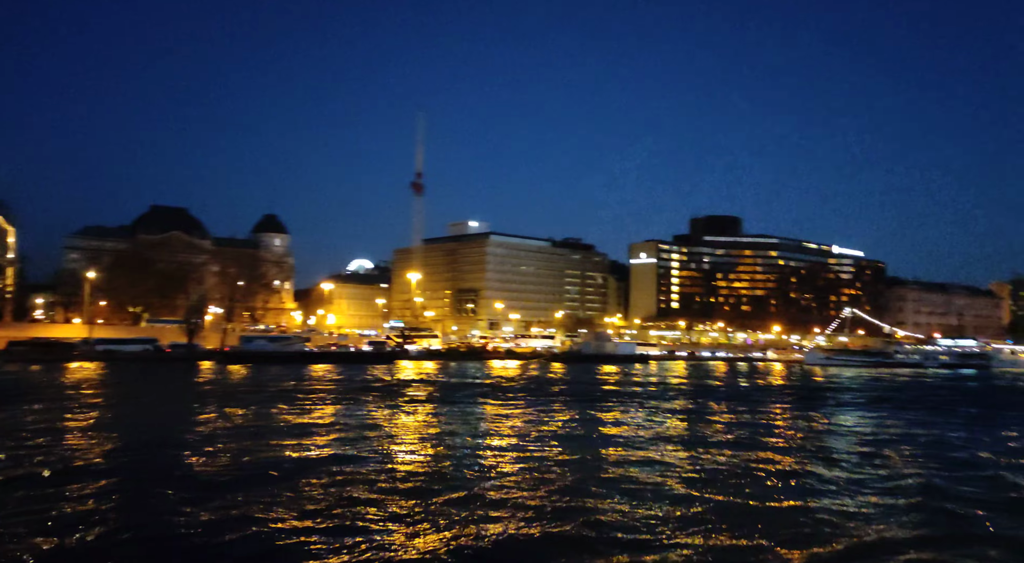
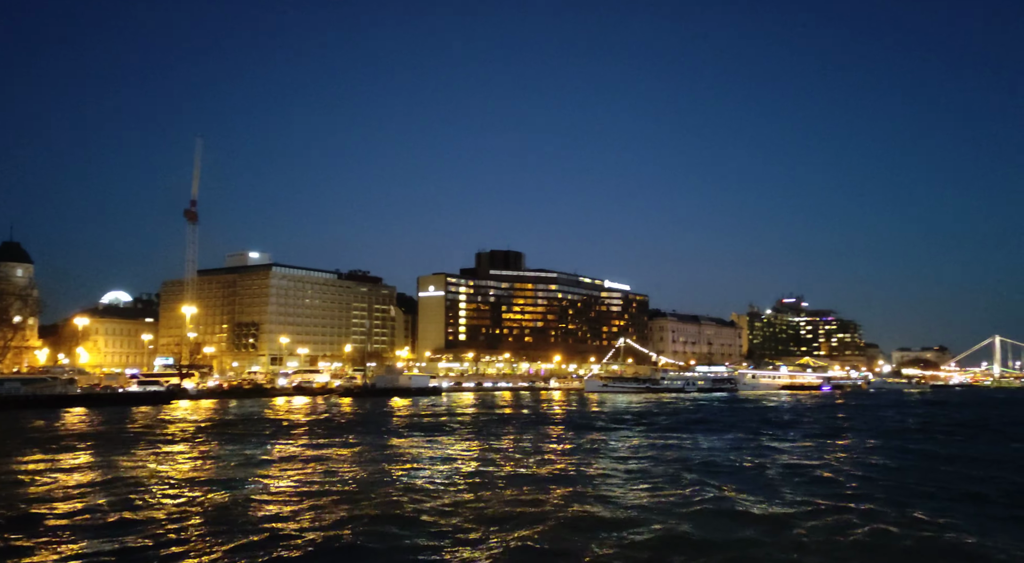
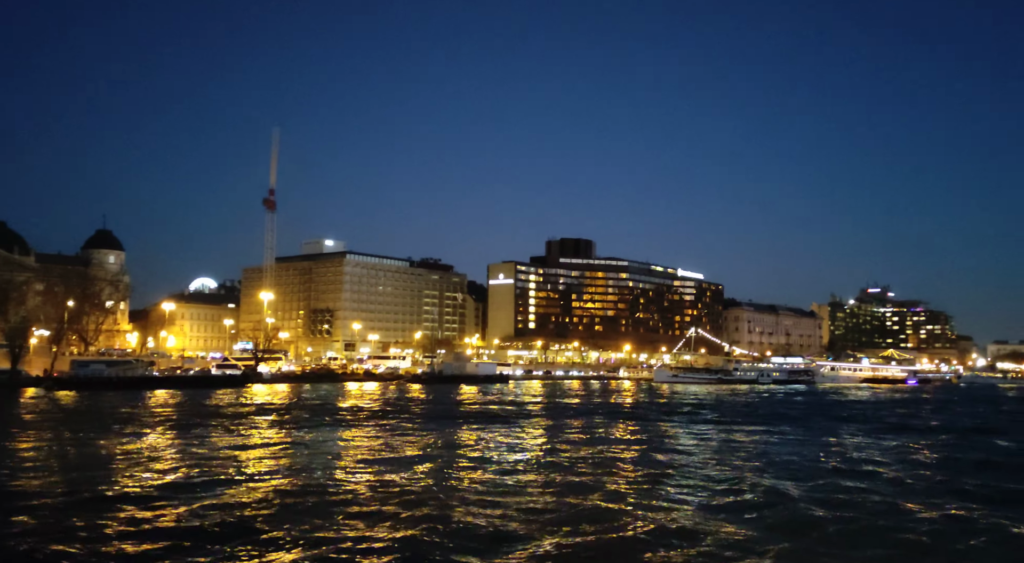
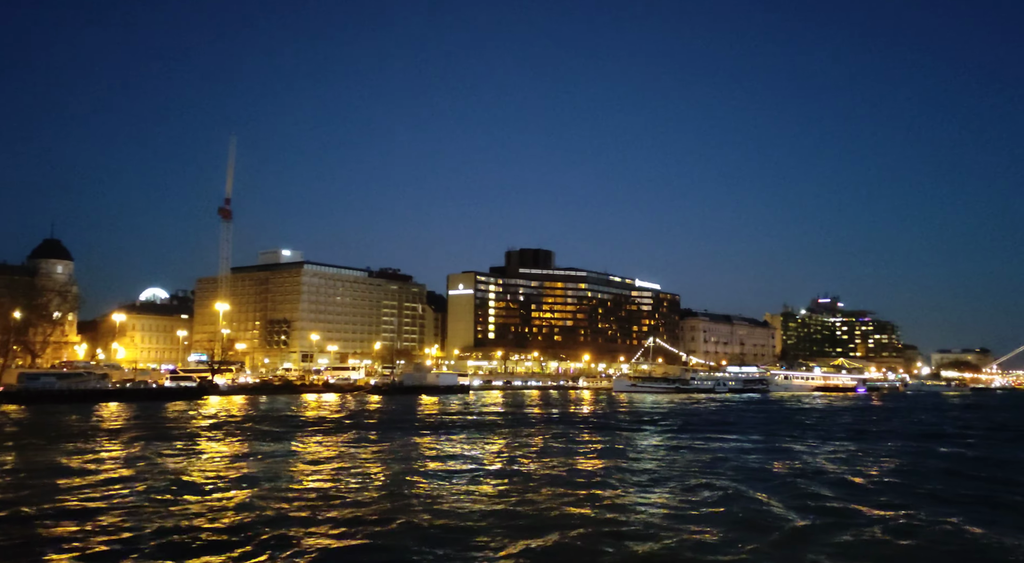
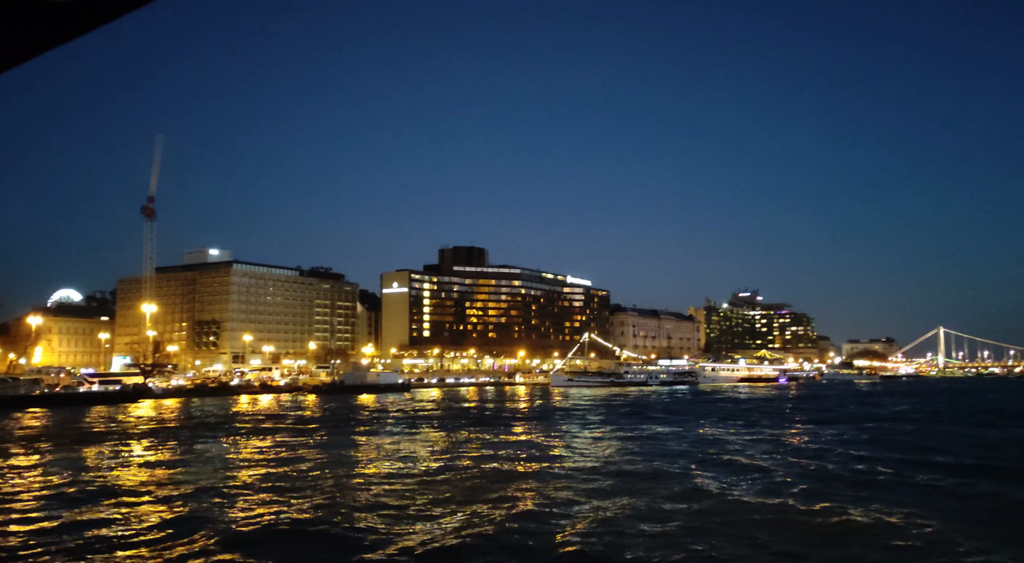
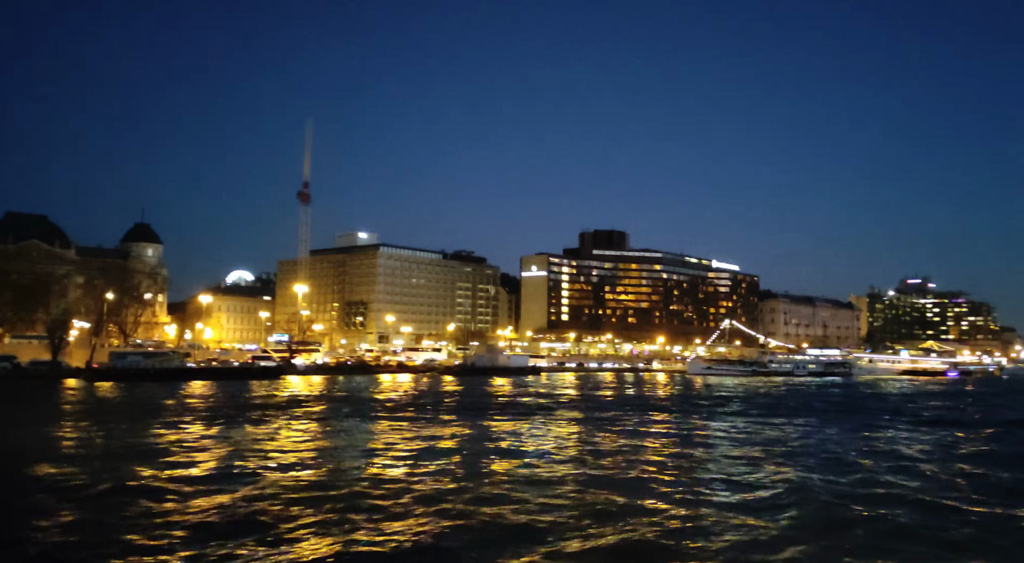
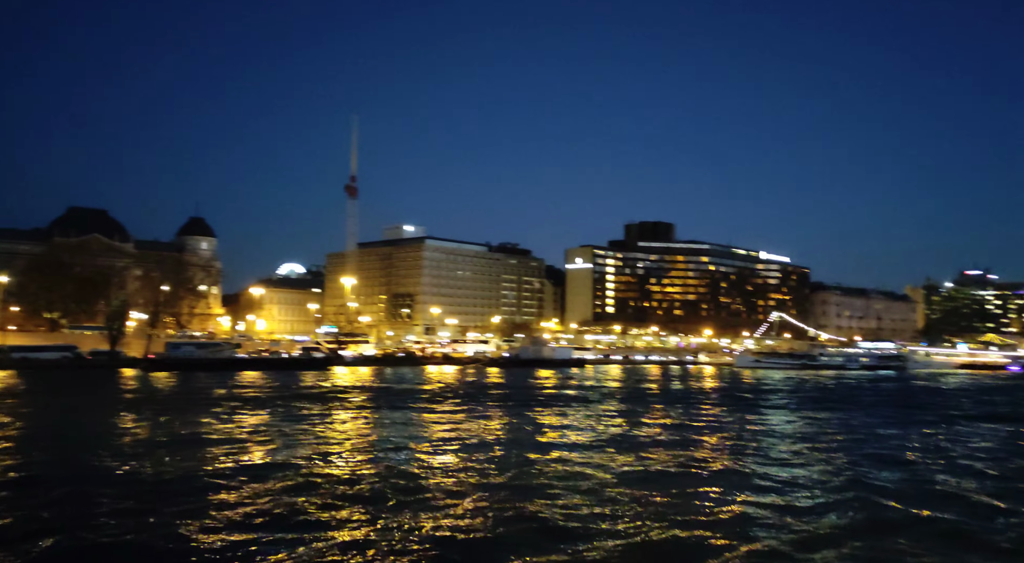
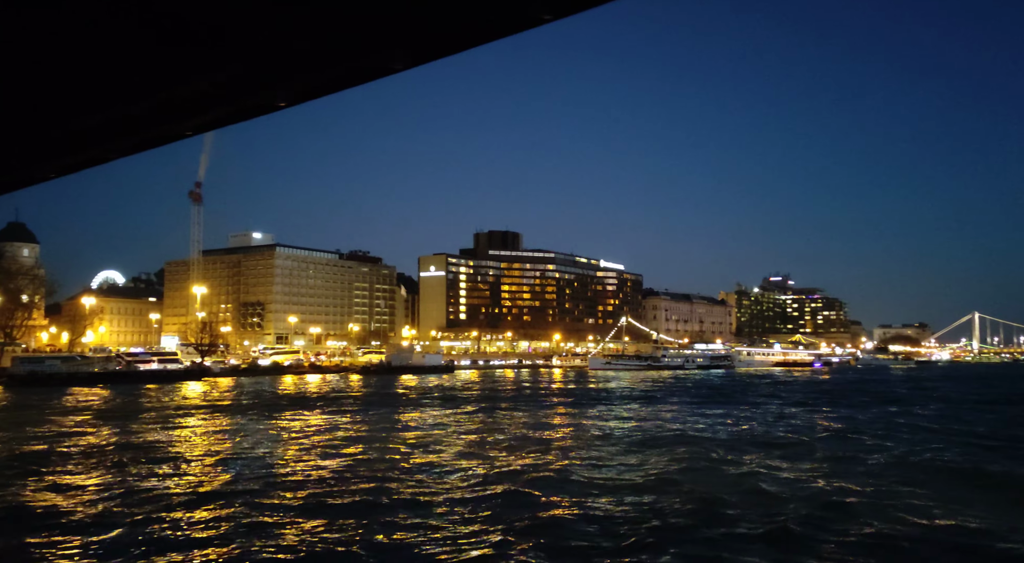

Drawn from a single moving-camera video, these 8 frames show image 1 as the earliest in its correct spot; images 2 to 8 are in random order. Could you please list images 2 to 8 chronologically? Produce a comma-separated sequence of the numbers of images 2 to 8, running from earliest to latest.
7, 6, 3, 4, 2, 5, 8
